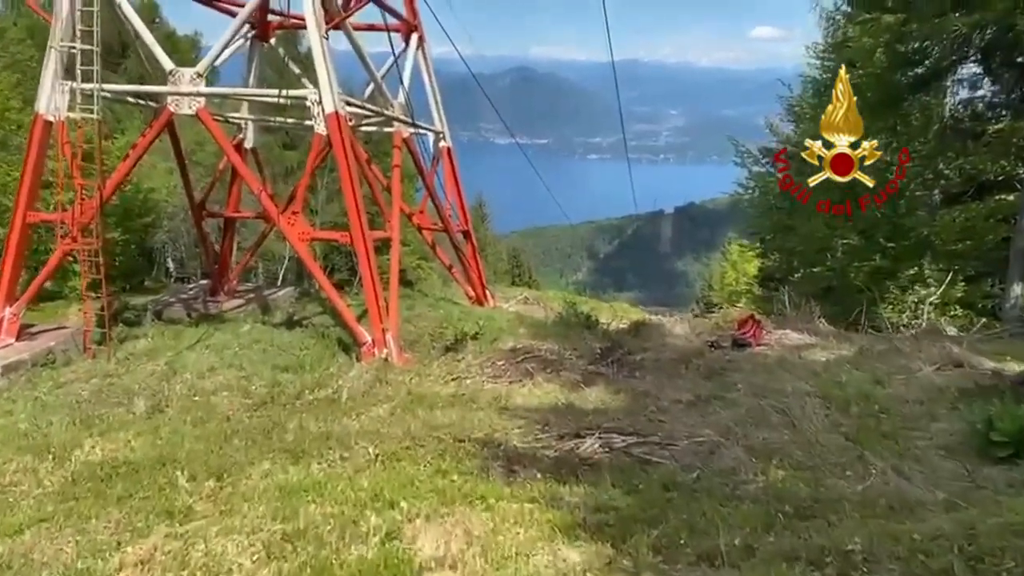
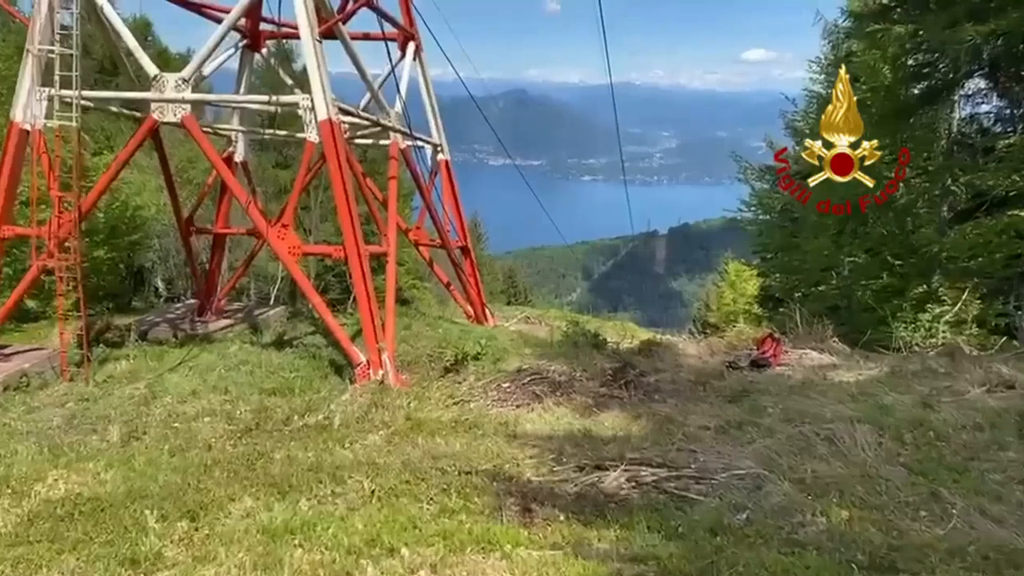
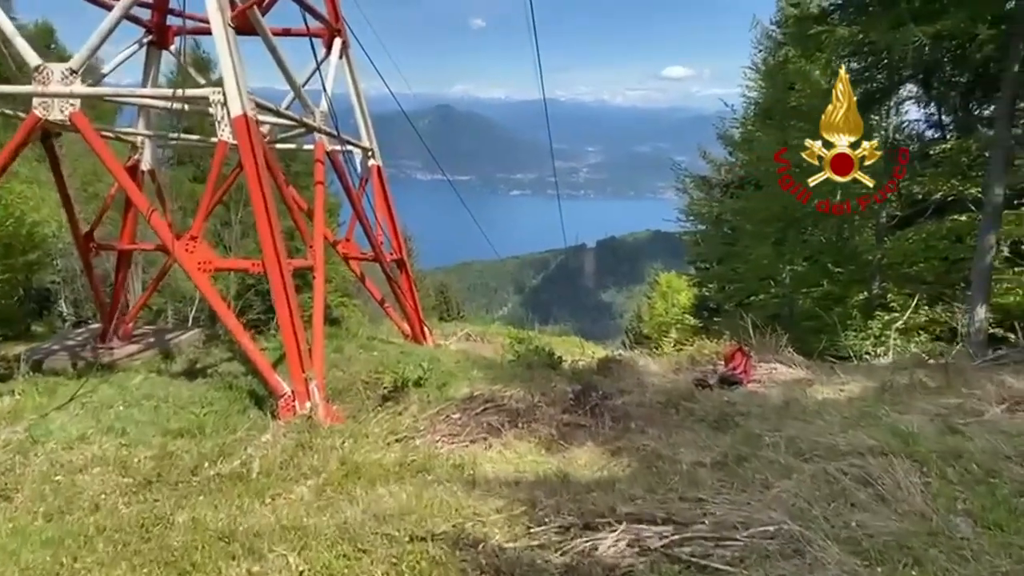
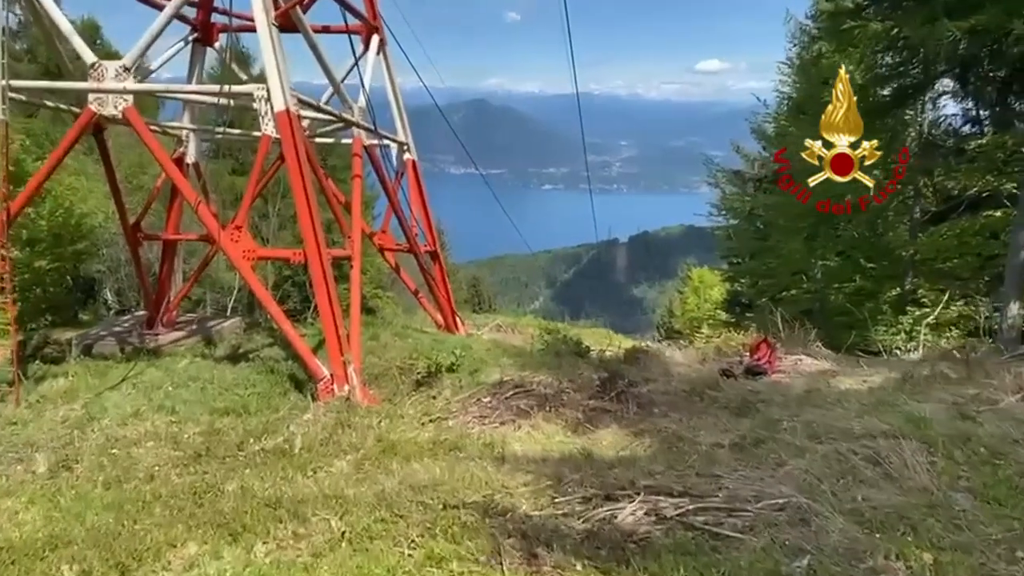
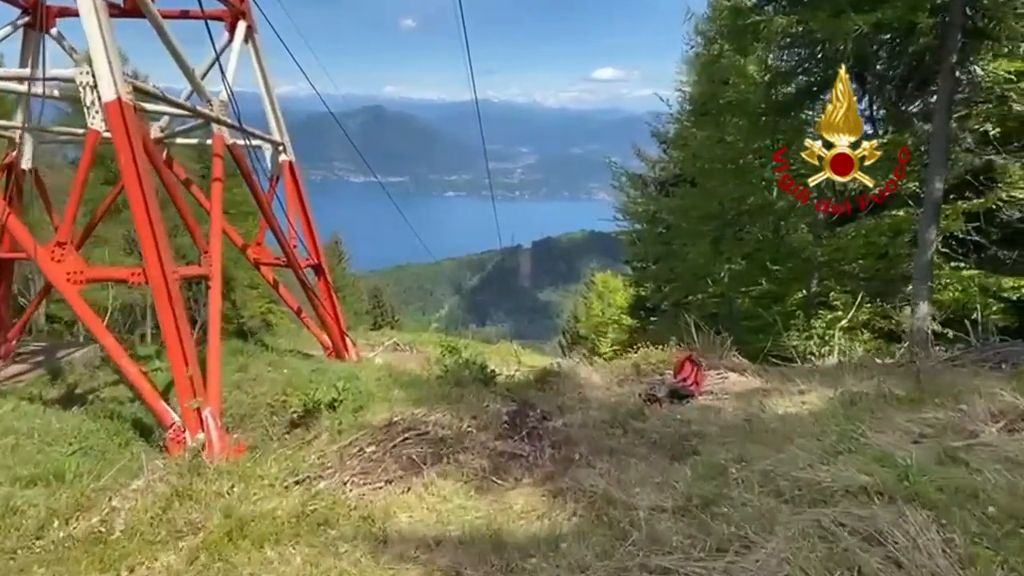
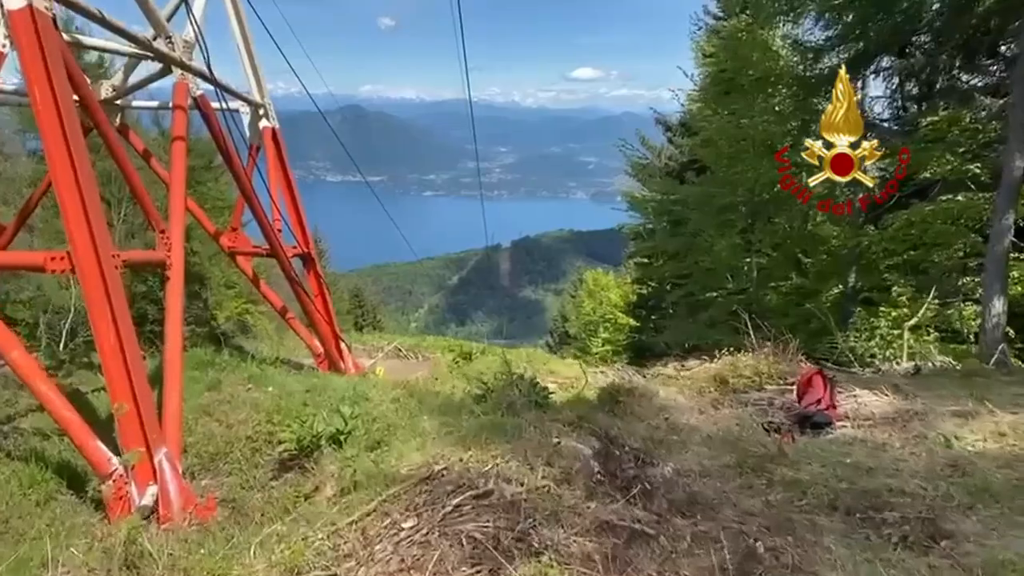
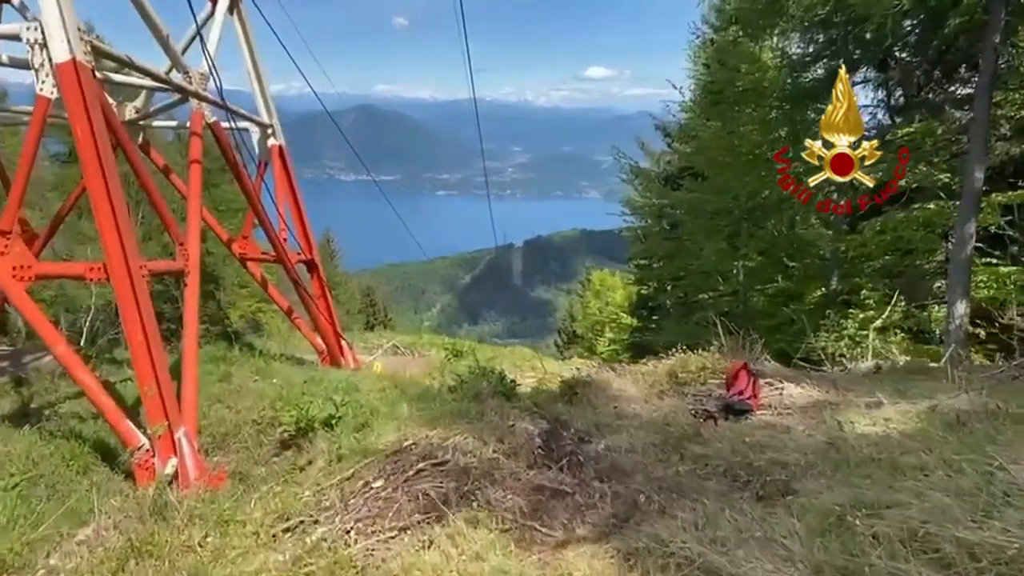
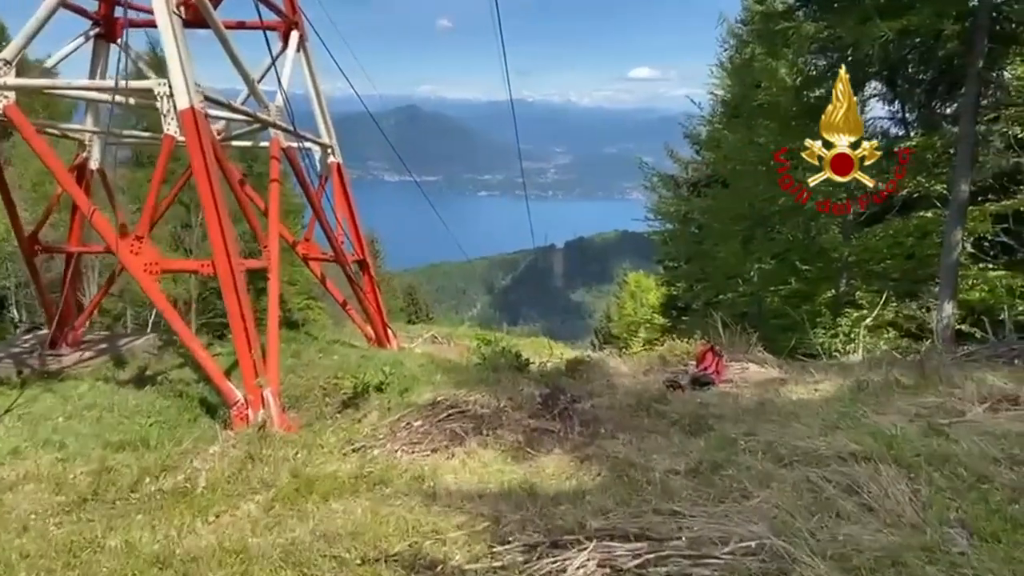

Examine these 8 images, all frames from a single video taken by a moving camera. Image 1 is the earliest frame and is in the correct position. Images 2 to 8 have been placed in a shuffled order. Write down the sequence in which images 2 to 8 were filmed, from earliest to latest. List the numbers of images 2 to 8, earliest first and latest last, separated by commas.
2, 4, 3, 8, 5, 7, 6
